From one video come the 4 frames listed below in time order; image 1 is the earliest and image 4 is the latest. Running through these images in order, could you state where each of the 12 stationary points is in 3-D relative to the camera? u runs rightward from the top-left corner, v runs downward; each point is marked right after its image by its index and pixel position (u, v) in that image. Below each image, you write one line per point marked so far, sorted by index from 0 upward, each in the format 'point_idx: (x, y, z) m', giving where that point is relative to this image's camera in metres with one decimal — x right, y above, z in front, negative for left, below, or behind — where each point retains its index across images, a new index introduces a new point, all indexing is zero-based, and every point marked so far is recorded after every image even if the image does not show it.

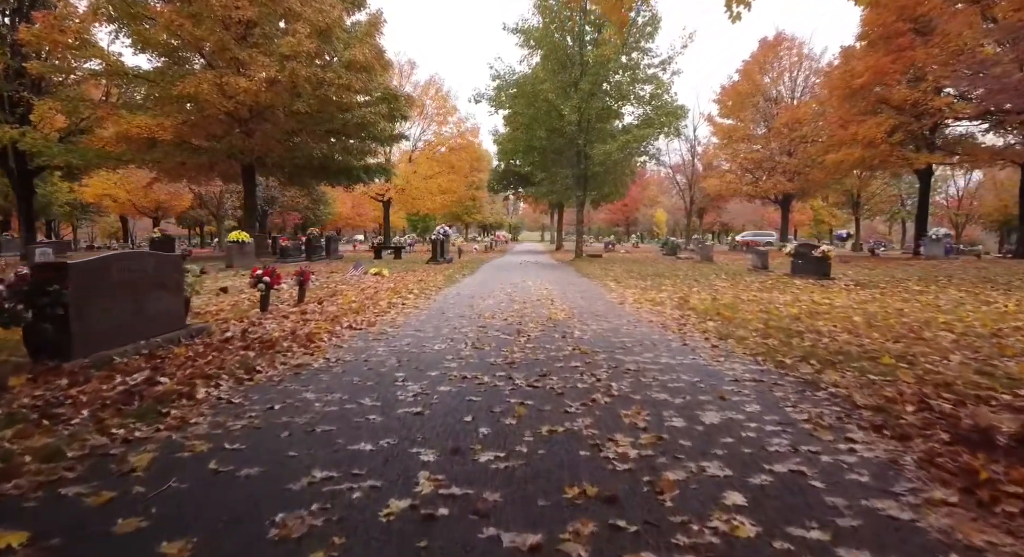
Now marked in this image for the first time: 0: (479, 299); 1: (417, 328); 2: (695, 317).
0: (-0.6, -0.4, +11.0) m
1: (-1.1, -0.6, +7.4) m
2: (+2.5, -0.6, +8.3) m
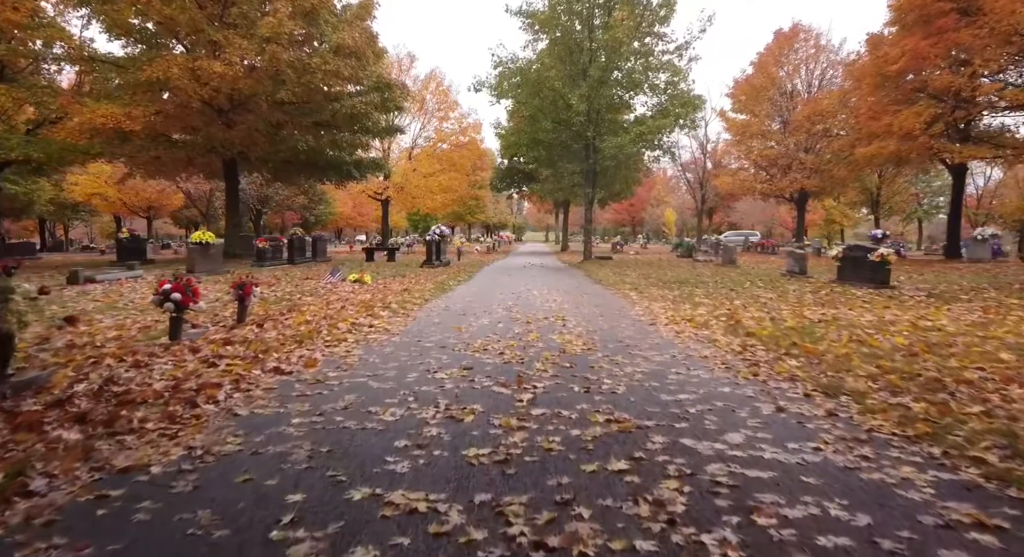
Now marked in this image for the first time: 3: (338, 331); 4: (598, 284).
0: (-0.6, -0.6, +8.7) m
1: (-1.2, -0.8, +5.2) m
2: (+2.5, -0.7, +6.0) m
3: (-2.0, -0.6, +7.1) m
4: (+2.2, -0.1, +15.6) m
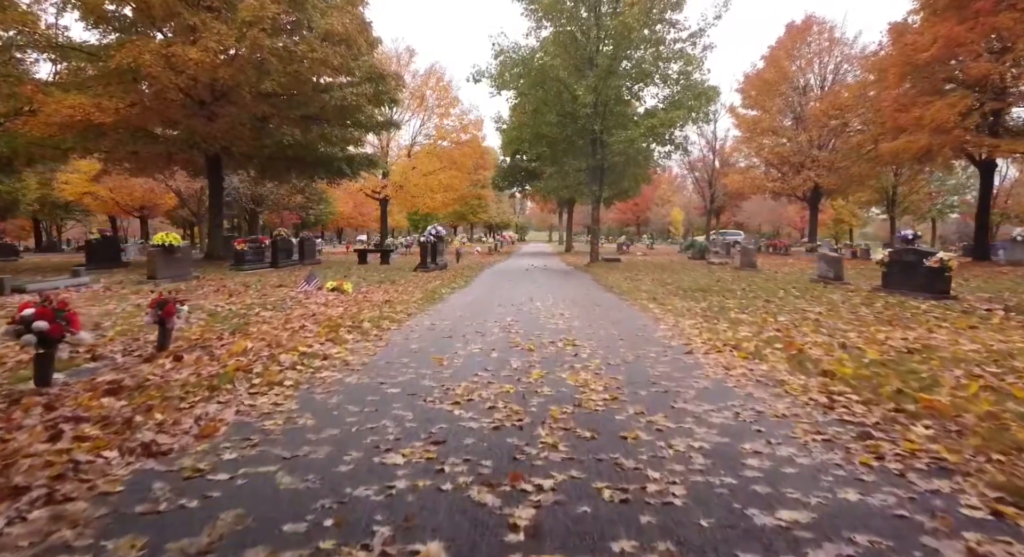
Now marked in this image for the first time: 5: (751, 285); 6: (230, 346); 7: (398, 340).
0: (-0.6, -0.7, +7.0) m
1: (-1.2, -1.0, +3.4) m
2: (+2.4, -0.9, +4.2) m
3: (-2.1, -0.8, +5.4) m
4: (+2.2, -0.3, +13.9) m
5: (+5.6, -0.2, +14.6) m
6: (-3.0, -0.7, +6.4) m
7: (-1.3, -0.7, +7.1) m
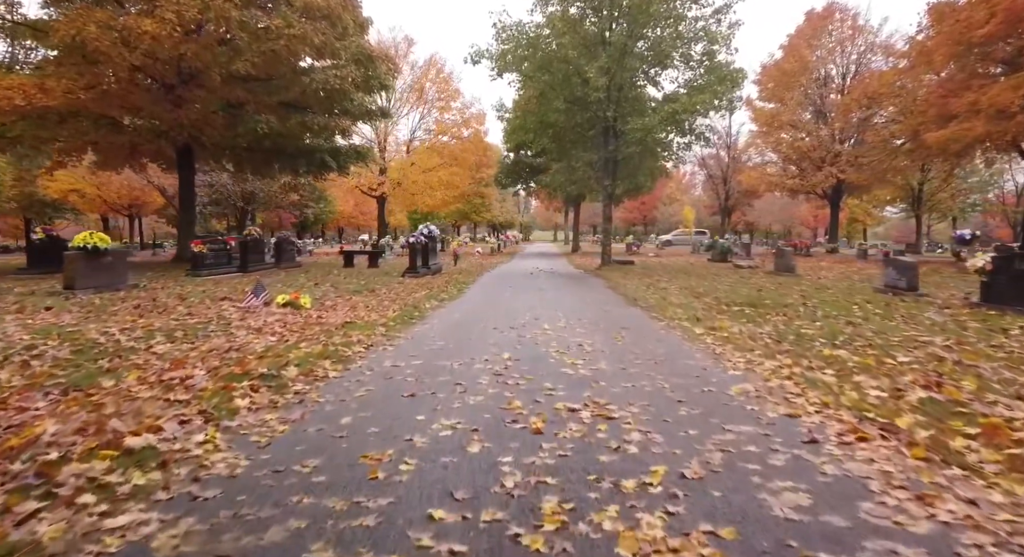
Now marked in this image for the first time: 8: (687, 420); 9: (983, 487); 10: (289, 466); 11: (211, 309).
0: (-0.6, -0.9, +4.3) m
1: (-1.3, -1.2, +0.7) m
2: (+2.4, -1.1, +1.5) m
3: (-2.1, -1.0, +2.7) m
4: (+2.3, -0.5, +11.1) m
5: (+5.7, -0.4, +11.8) m
6: (-3.0, -0.9, +3.8) m
7: (-1.4, -0.9, +4.5) m
8: (+1.2, -0.9, +4.2) m
9: (+2.3, -1.0, +3.0) m
10: (-1.2, -1.0, +3.3) m
11: (-4.6, -0.4, +9.3) m
